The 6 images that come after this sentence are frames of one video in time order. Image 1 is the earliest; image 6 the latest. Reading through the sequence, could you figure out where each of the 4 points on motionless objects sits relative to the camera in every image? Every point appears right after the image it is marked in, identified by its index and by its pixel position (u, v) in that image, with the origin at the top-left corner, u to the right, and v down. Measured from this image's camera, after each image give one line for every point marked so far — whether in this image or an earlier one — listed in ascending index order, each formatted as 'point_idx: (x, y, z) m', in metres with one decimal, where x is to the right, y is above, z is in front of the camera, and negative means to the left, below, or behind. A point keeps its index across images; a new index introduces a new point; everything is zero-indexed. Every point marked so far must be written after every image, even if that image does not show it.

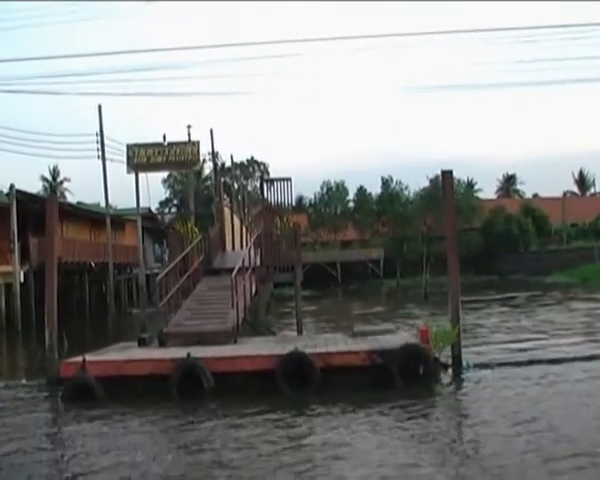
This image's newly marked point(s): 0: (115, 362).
0: (-2.7, -1.8, +13.4) m
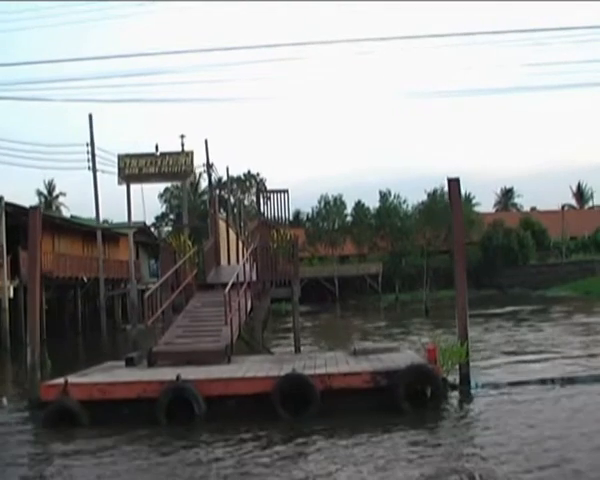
0: (-2.7, -2.0, +12.5) m
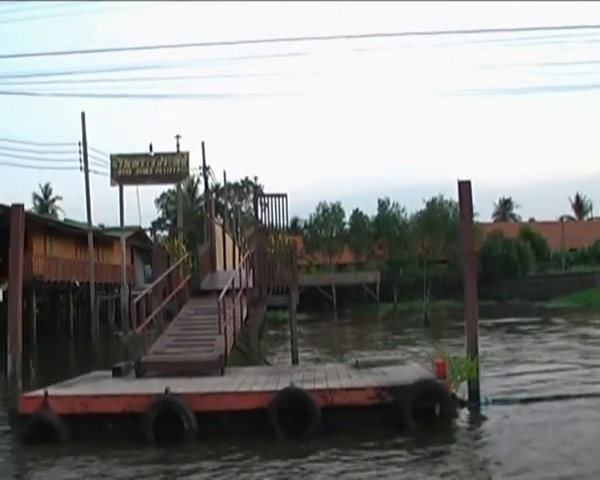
0: (-2.7, -2.0, +11.5) m
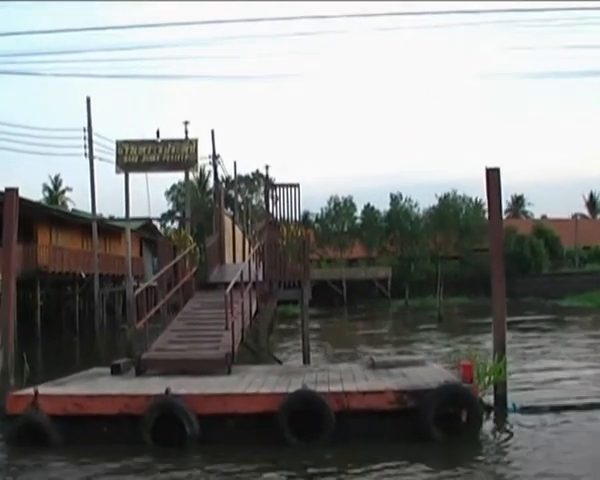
0: (-2.6, -1.8, +10.6) m
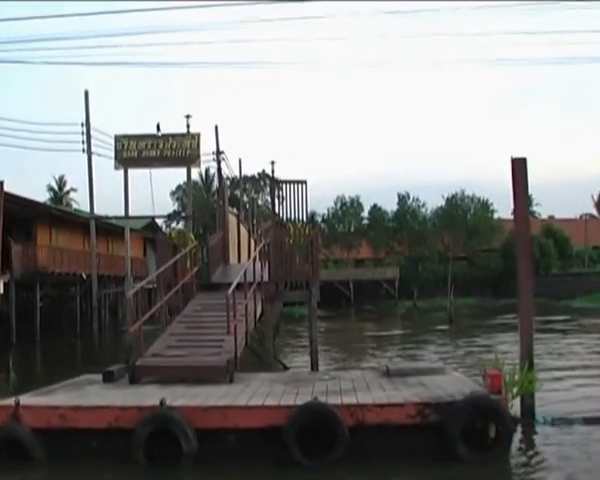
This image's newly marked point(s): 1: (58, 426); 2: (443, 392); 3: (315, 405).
0: (-2.5, -1.8, +9.5) m
1: (-2.5, -2.0, +9.6) m
2: (+1.5, -1.6, +9.9) m
3: (+0.1, -1.6, +9.1) m
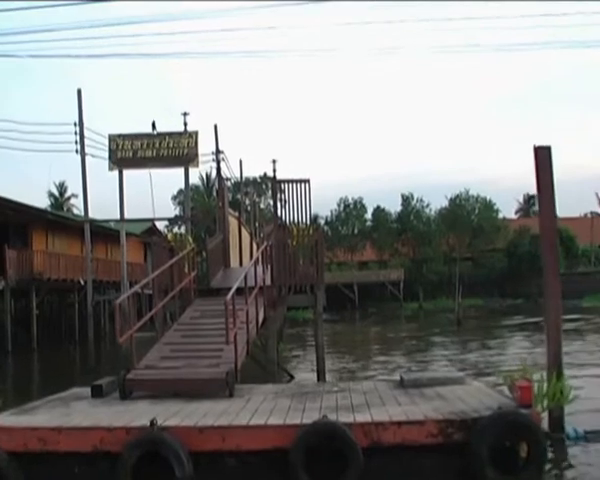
0: (-2.4, -1.8, +8.6) m
1: (-2.5, -2.0, +8.6) m
2: (+1.6, -1.6, +8.9) m
3: (+0.2, -1.6, +8.1) m
